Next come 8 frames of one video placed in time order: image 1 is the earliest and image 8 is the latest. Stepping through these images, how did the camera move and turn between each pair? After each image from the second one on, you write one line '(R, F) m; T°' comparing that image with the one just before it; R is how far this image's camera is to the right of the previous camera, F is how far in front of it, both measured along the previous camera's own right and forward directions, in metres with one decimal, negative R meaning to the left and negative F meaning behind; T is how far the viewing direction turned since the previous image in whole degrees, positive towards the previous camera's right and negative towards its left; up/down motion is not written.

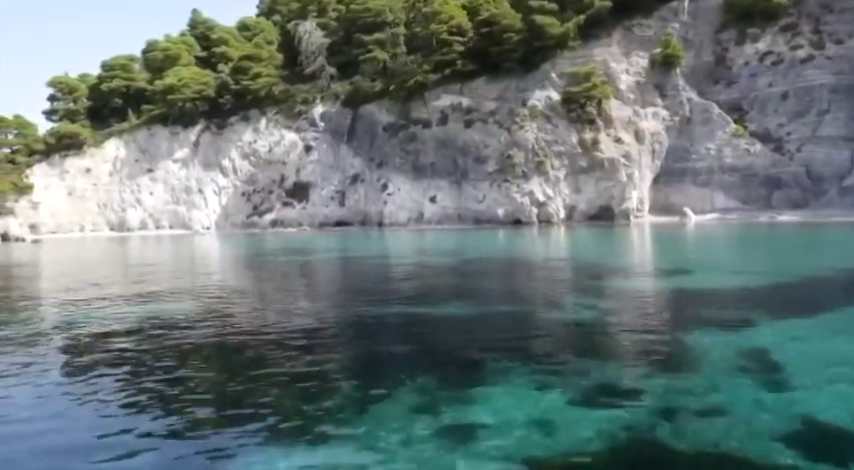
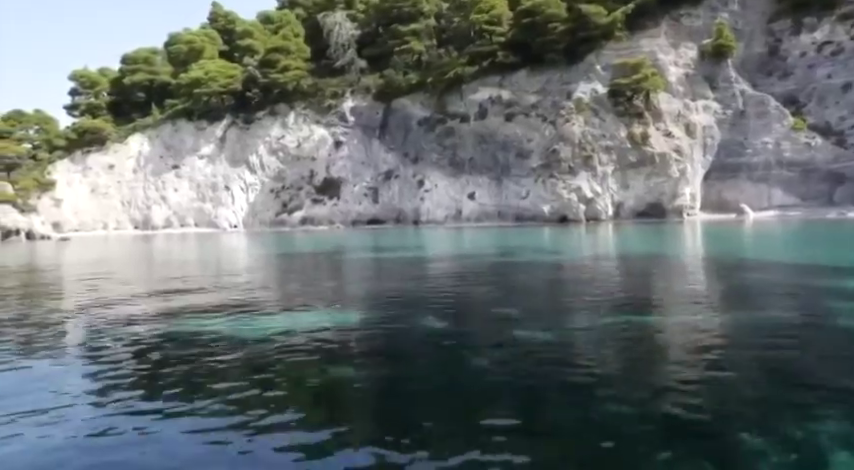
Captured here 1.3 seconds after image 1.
(-2.1, +1.4) m; 0°
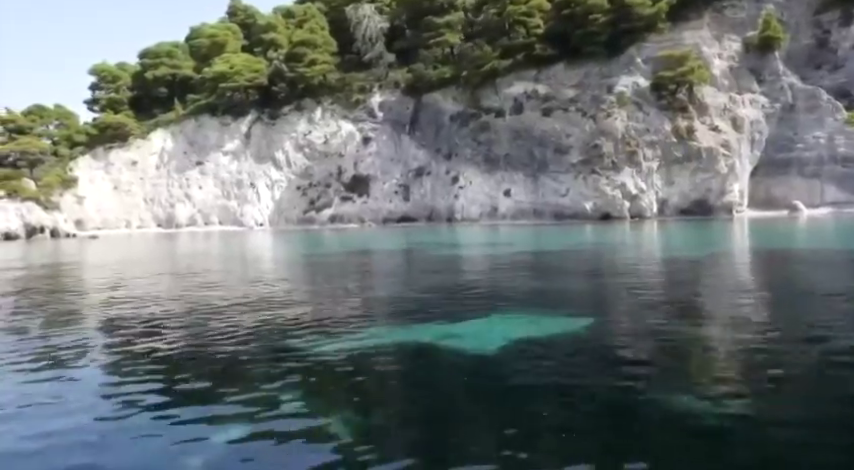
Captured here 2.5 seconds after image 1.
(-1.8, +1.1) m; 0°
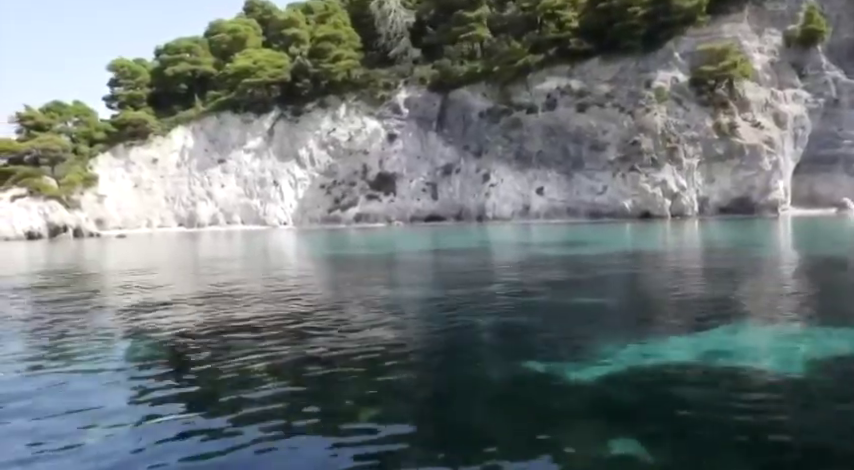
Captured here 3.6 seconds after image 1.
(-1.6, +0.9) m; 0°
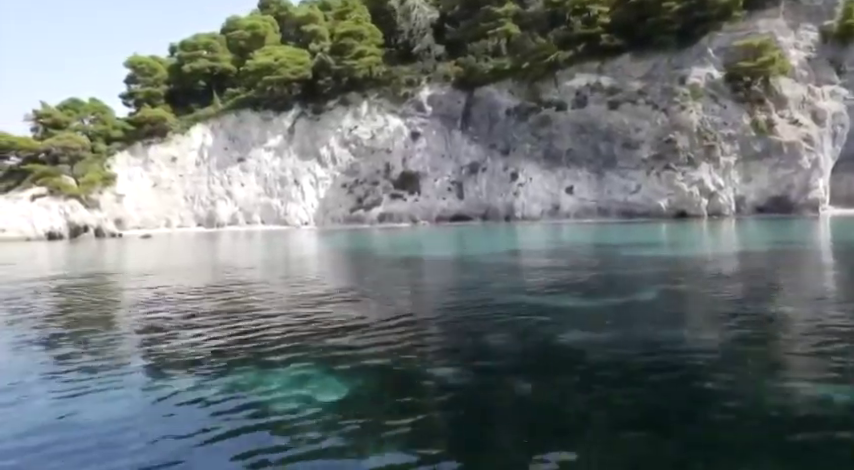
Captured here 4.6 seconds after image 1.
(-1.5, +0.7) m; 0°
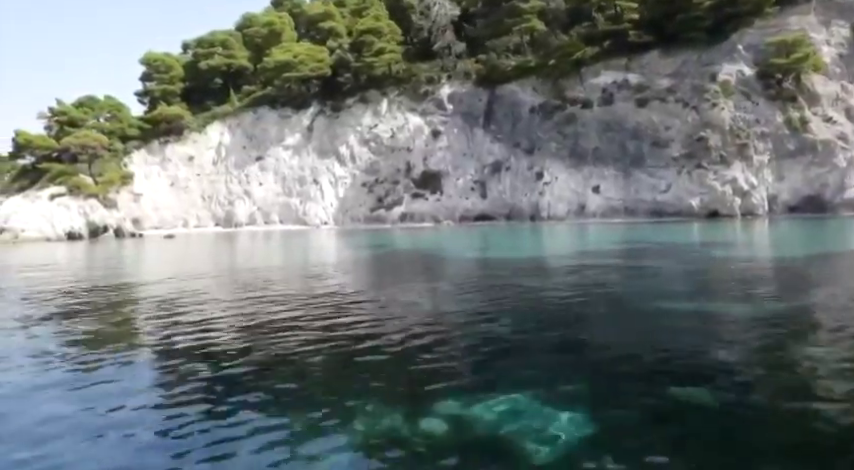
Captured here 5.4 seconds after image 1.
(-1.3, +0.6) m; 0°
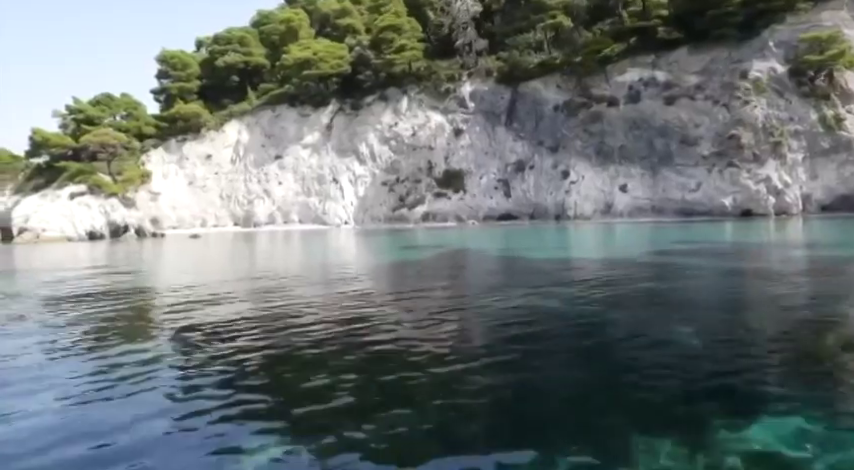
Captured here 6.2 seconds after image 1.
(-1.3, +0.6) m; 0°
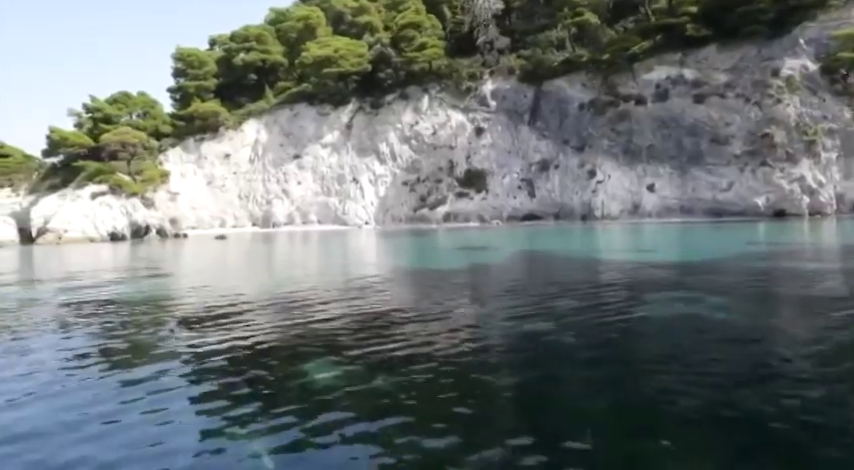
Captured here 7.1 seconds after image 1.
(-1.3, +0.5) m; 0°
